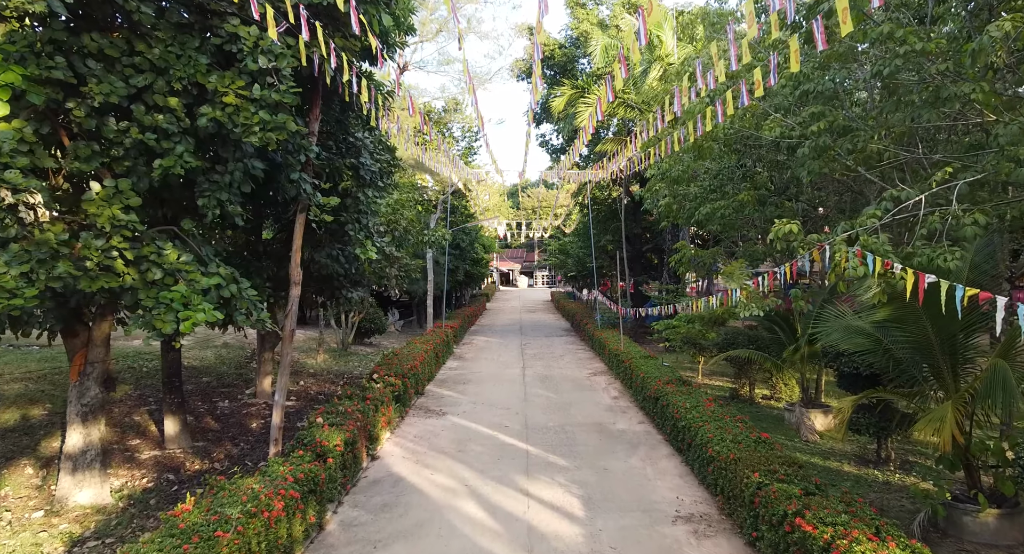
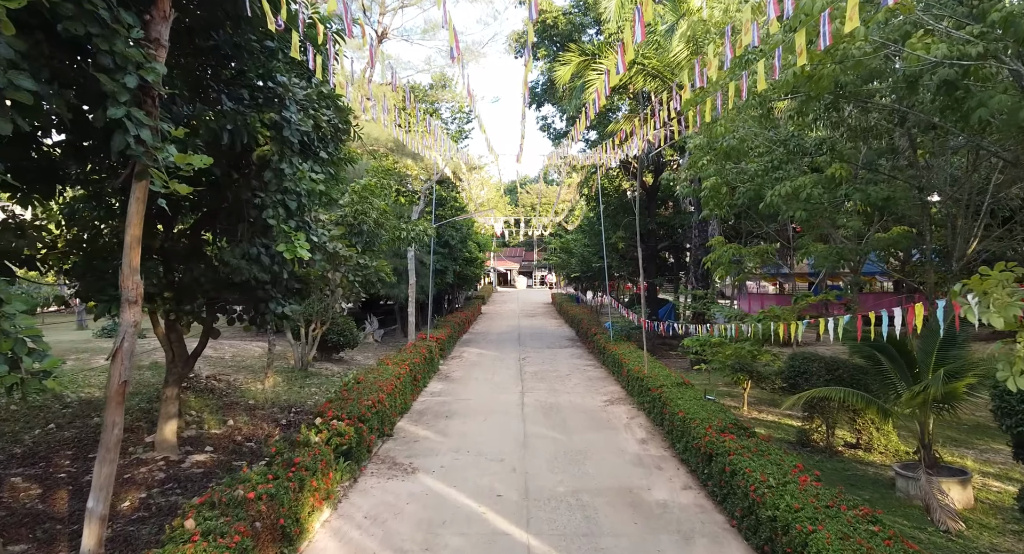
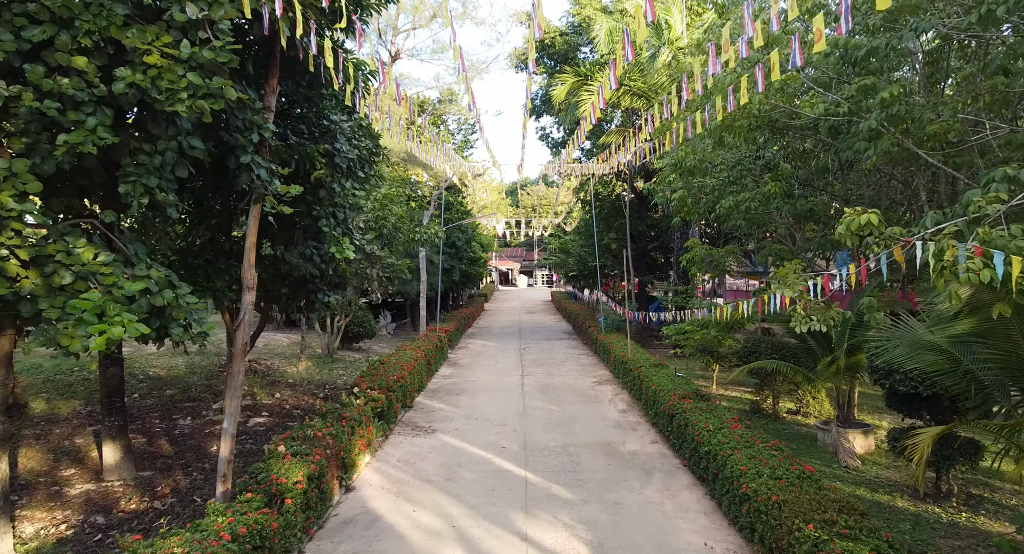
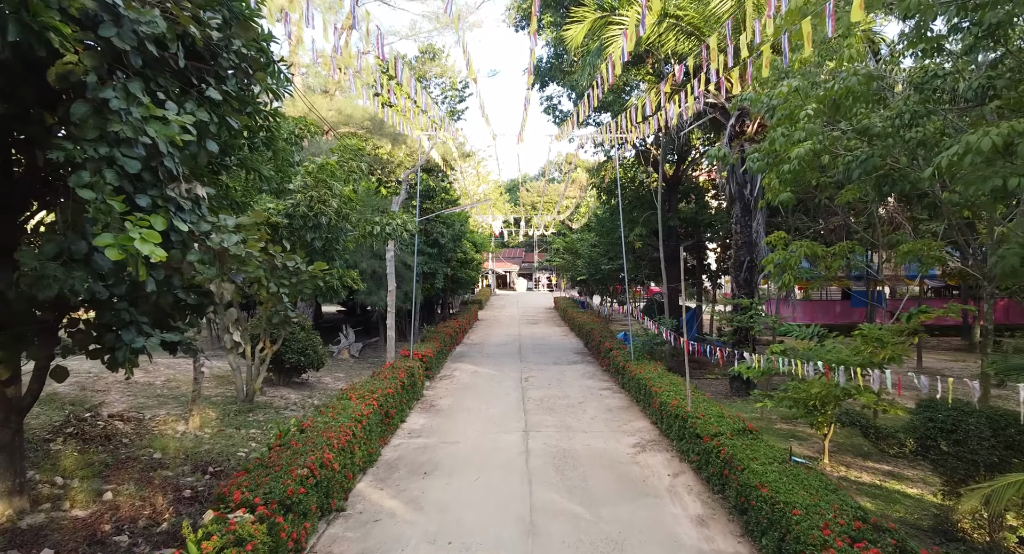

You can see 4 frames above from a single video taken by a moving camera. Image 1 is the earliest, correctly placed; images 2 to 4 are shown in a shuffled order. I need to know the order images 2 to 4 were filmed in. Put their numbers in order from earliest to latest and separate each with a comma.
3, 2, 4
